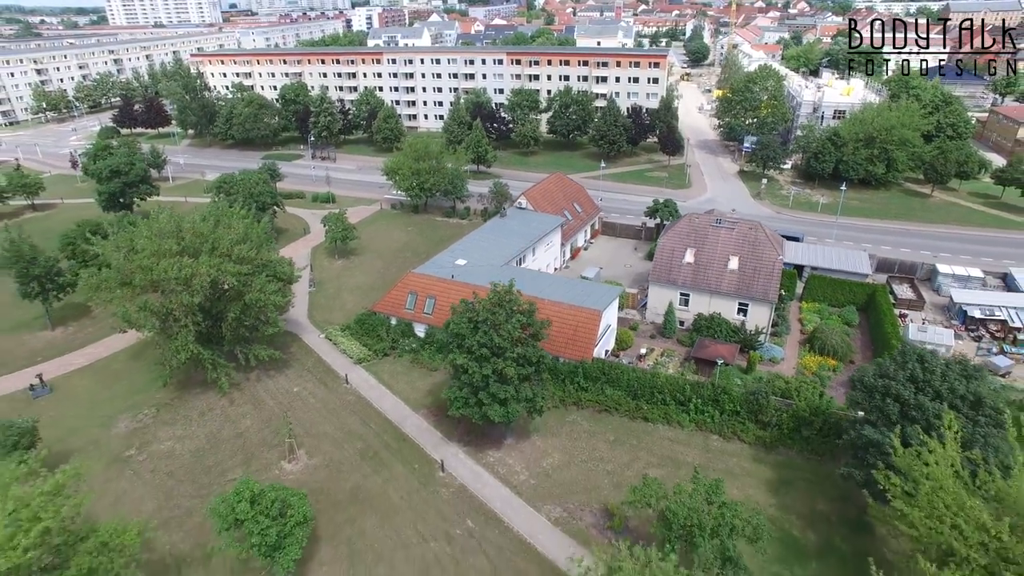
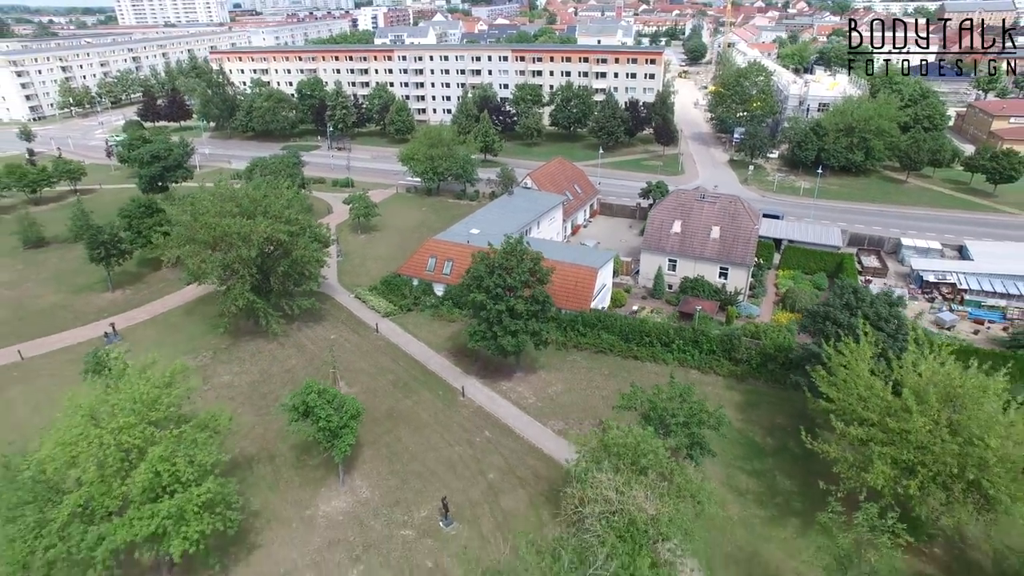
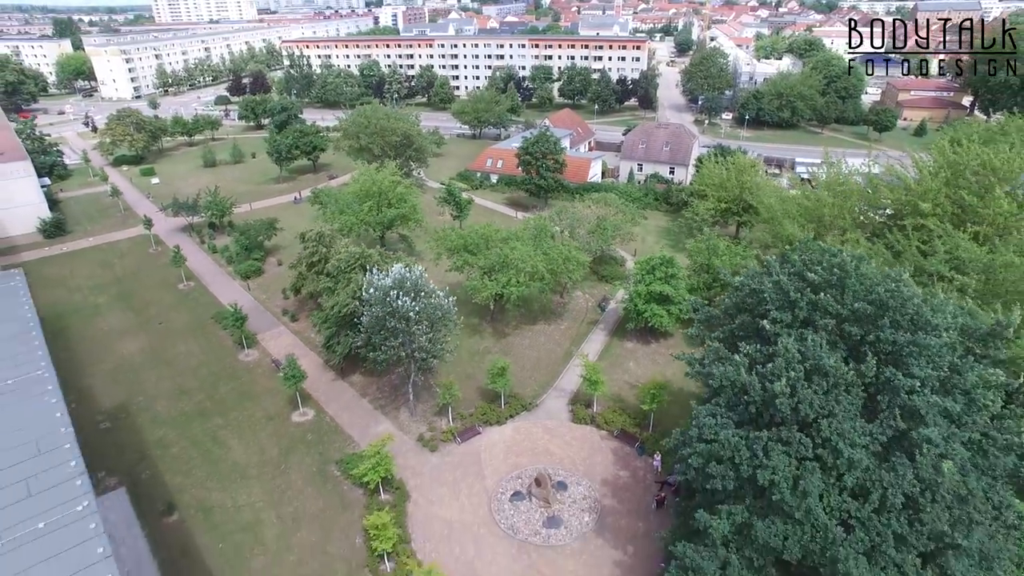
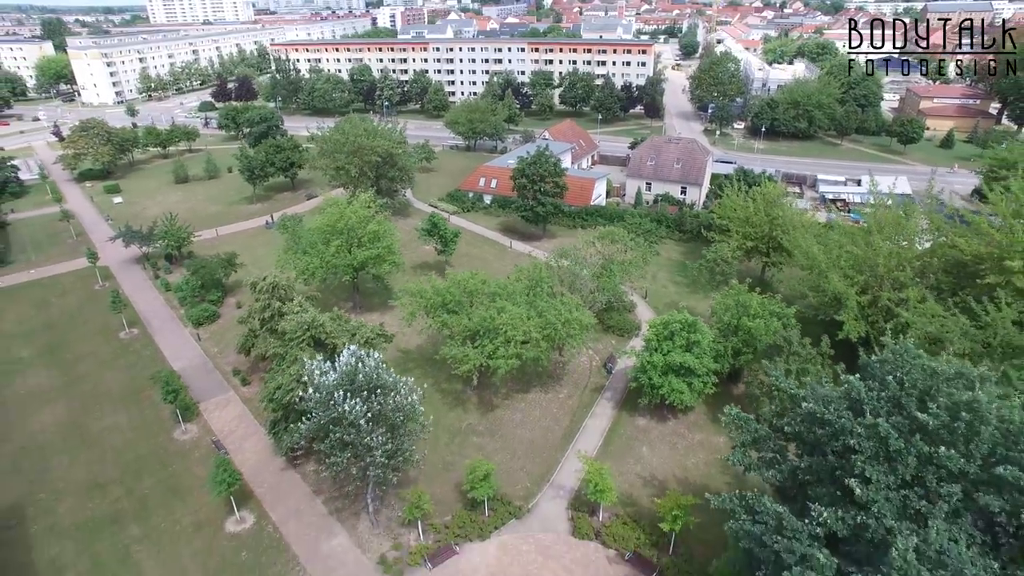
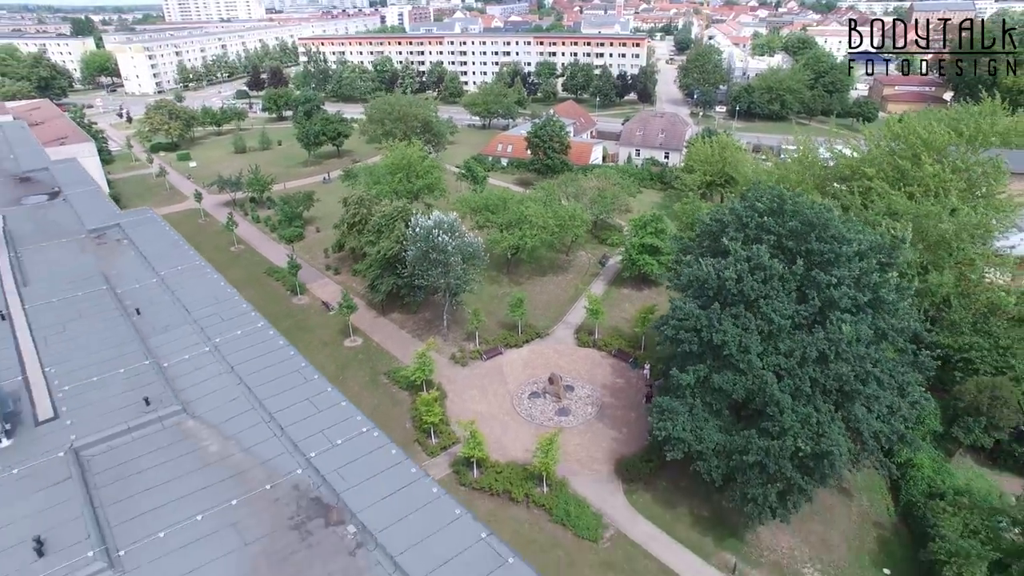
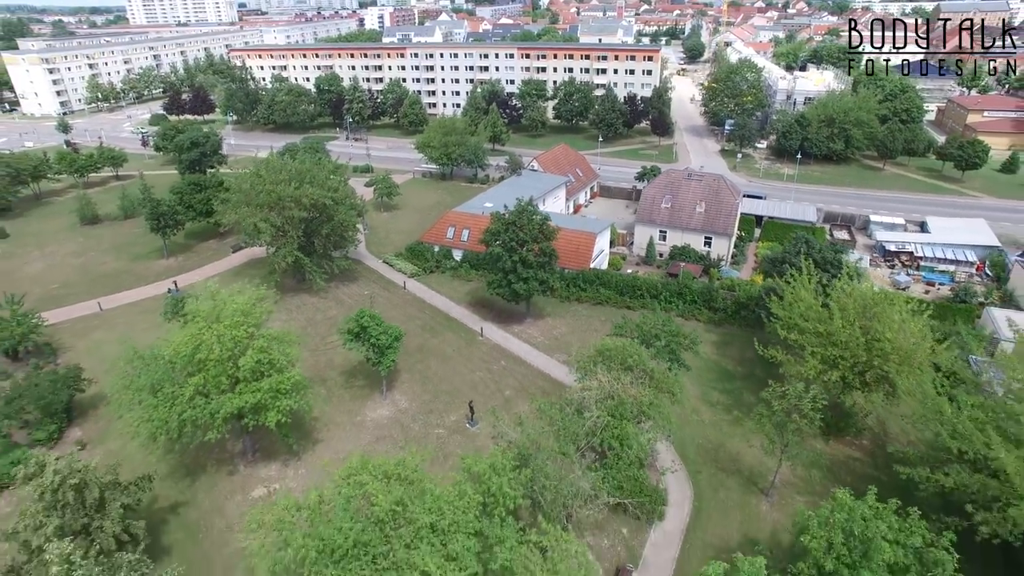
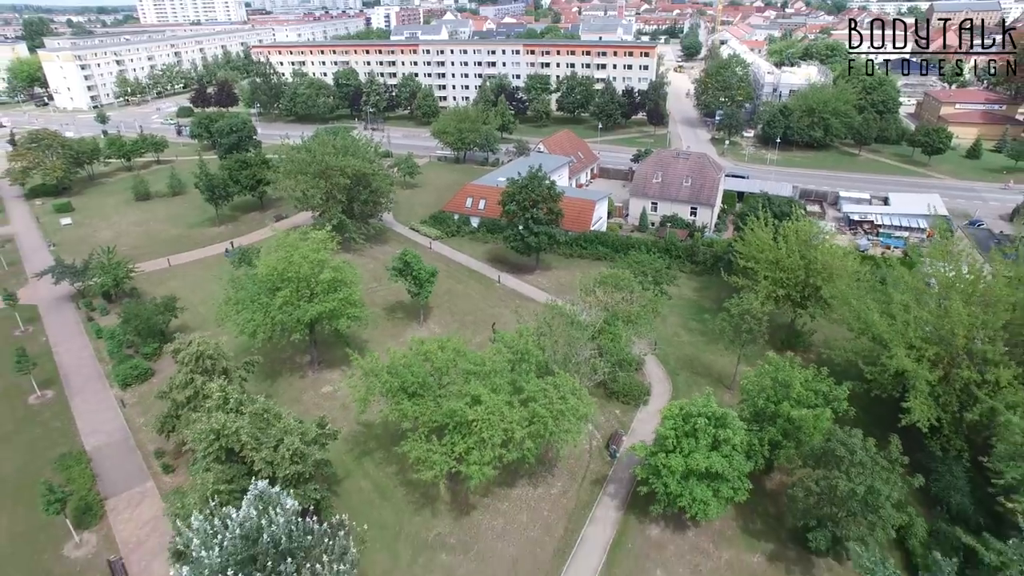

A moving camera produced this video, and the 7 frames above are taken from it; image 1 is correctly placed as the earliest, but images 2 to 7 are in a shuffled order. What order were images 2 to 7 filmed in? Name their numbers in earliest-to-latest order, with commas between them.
2, 6, 7, 4, 3, 5
